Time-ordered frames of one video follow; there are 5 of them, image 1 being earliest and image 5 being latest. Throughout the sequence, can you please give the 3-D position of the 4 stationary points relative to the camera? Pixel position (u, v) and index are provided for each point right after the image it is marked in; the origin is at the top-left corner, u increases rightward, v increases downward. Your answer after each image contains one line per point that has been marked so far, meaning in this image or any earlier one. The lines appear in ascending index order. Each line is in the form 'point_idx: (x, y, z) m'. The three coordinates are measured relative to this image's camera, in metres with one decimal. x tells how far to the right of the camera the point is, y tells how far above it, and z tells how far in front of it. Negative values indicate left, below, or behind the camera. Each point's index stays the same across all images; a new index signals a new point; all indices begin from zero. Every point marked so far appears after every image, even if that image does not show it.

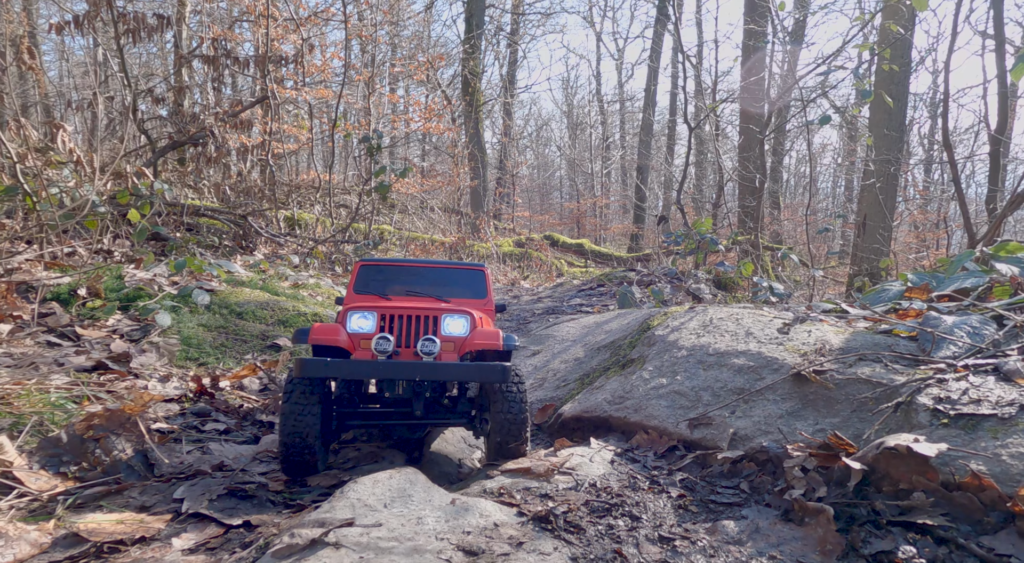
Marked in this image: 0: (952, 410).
0: (+1.9, -0.6, +3.0) m
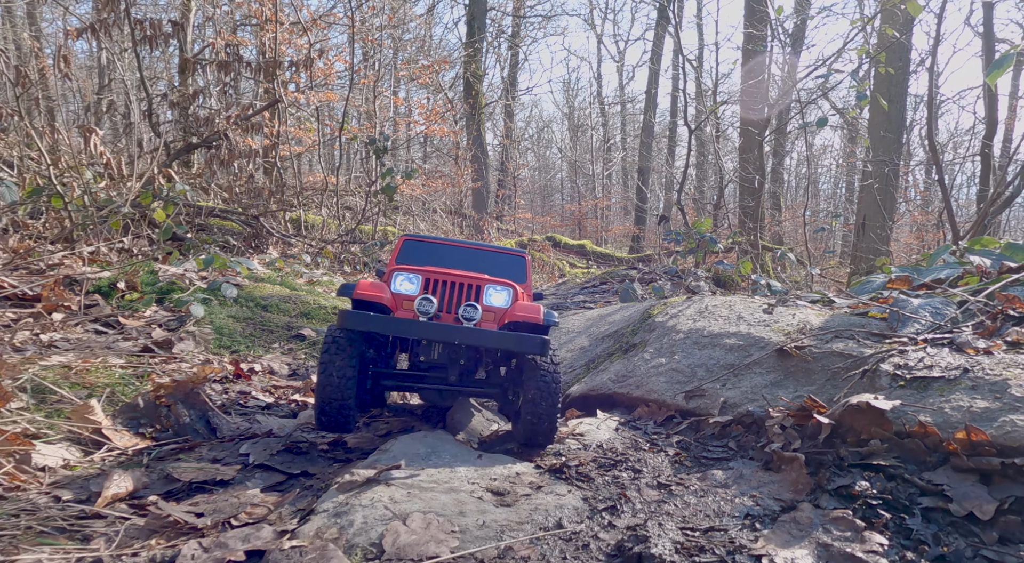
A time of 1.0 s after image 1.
0: (+2.0, -0.5, +3.5) m
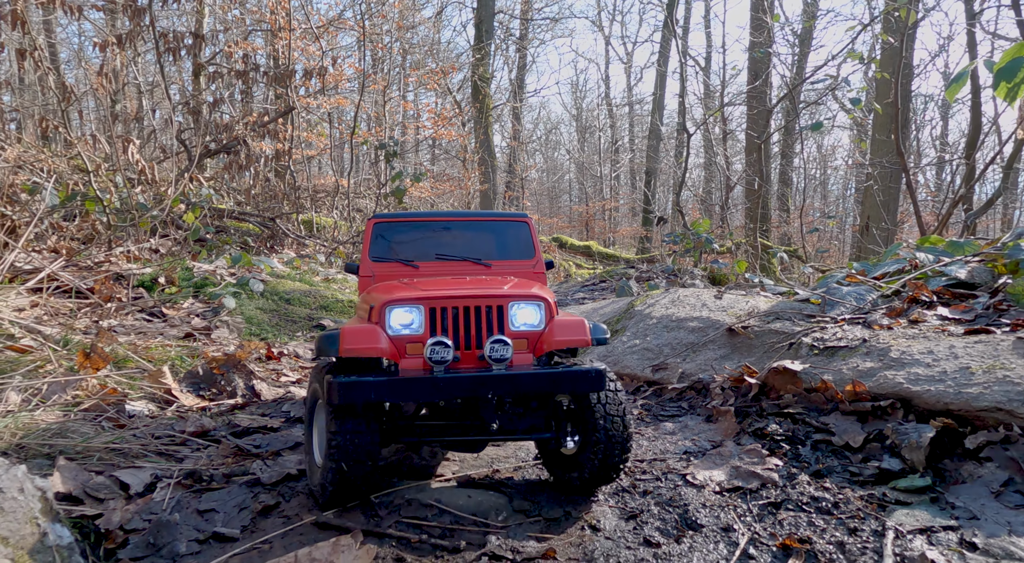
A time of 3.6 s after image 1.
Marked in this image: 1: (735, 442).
0: (+1.9, -0.4, +4.3) m
1: (+1.3, -0.9, +3.8) m
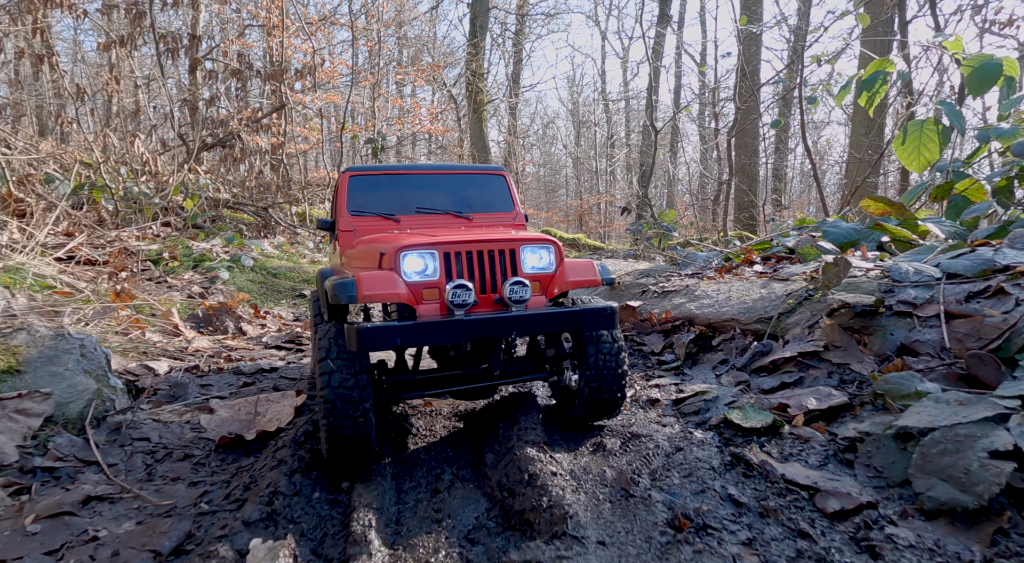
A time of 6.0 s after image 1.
0: (+1.3, -0.1, +5.8) m
1: (+0.6, -0.6, +5.3) m
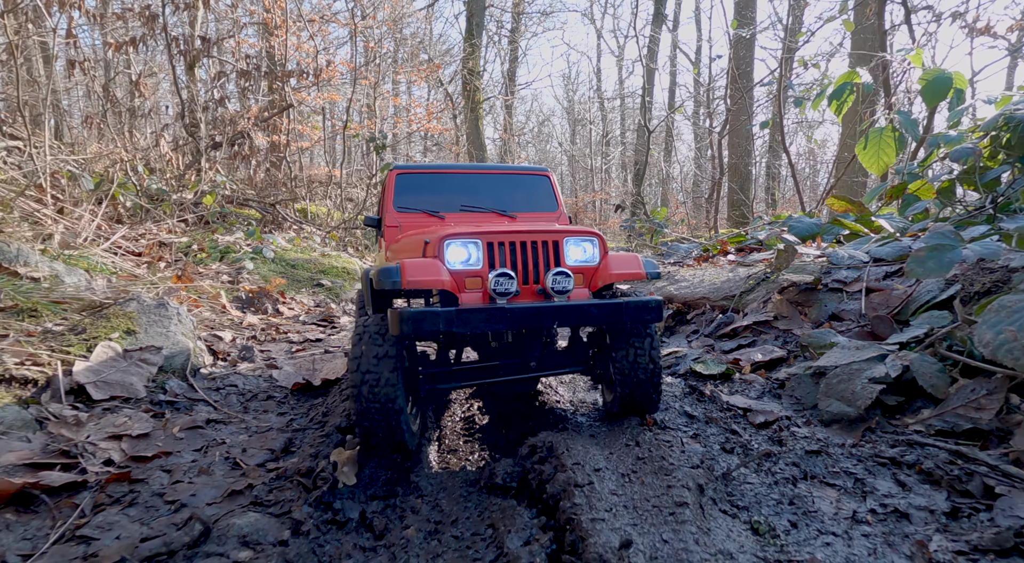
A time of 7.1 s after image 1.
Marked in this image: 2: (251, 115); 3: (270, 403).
0: (+1.3, 0.0, +6.7) m
1: (+0.6, -0.5, +6.2) m
2: (-5.0, +3.2, +13.2) m
3: (-1.4, -0.7, +4.0) m
